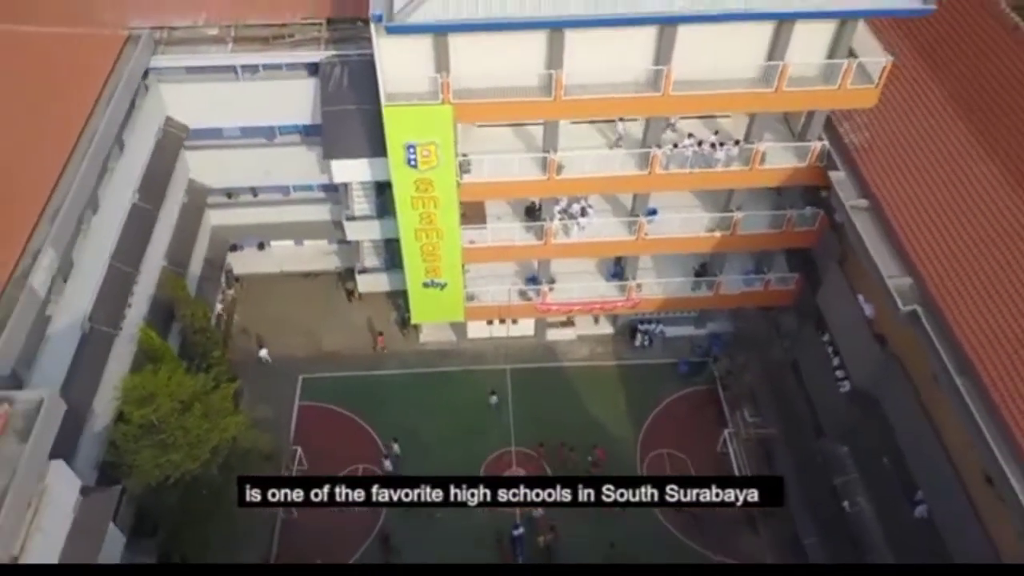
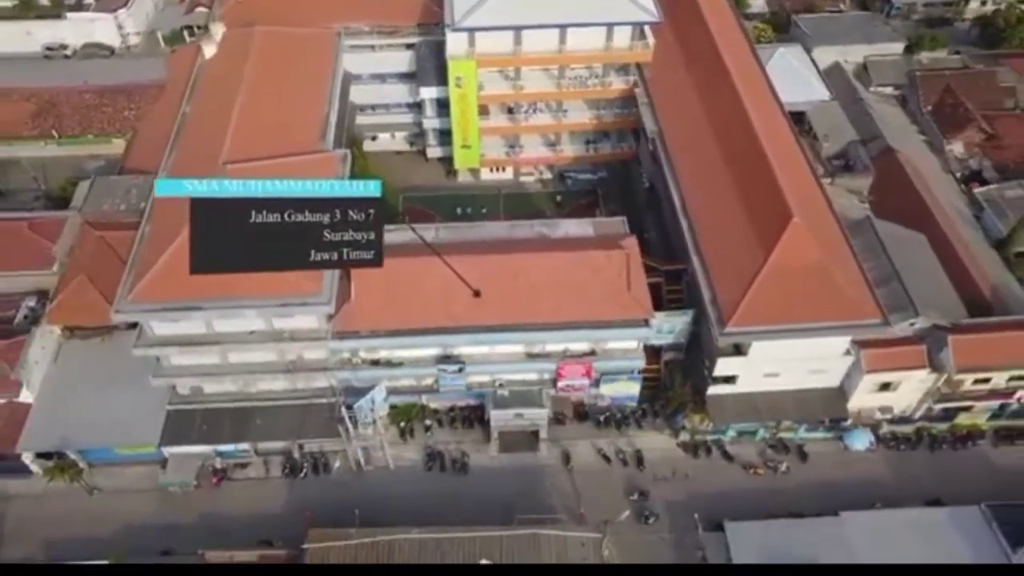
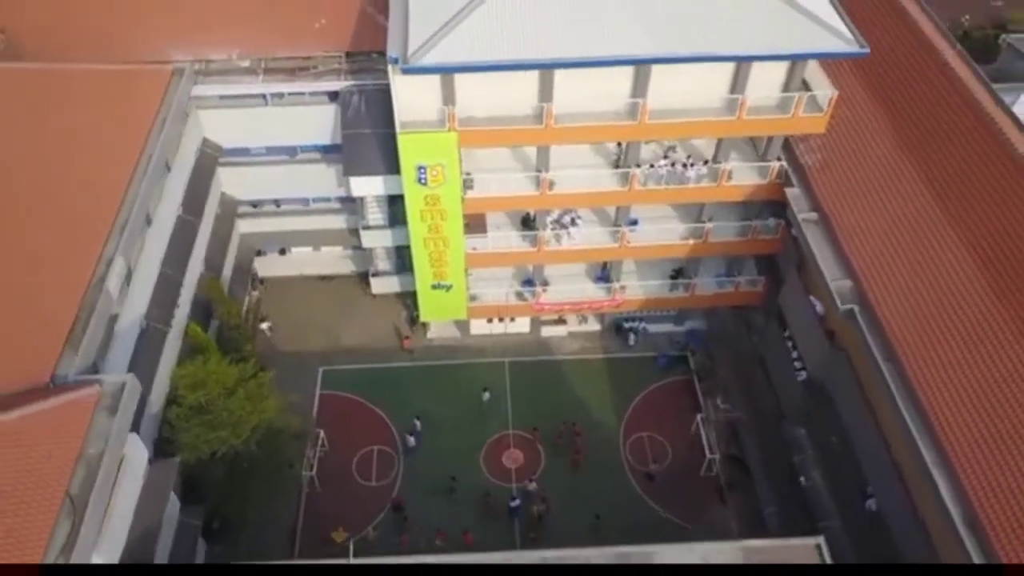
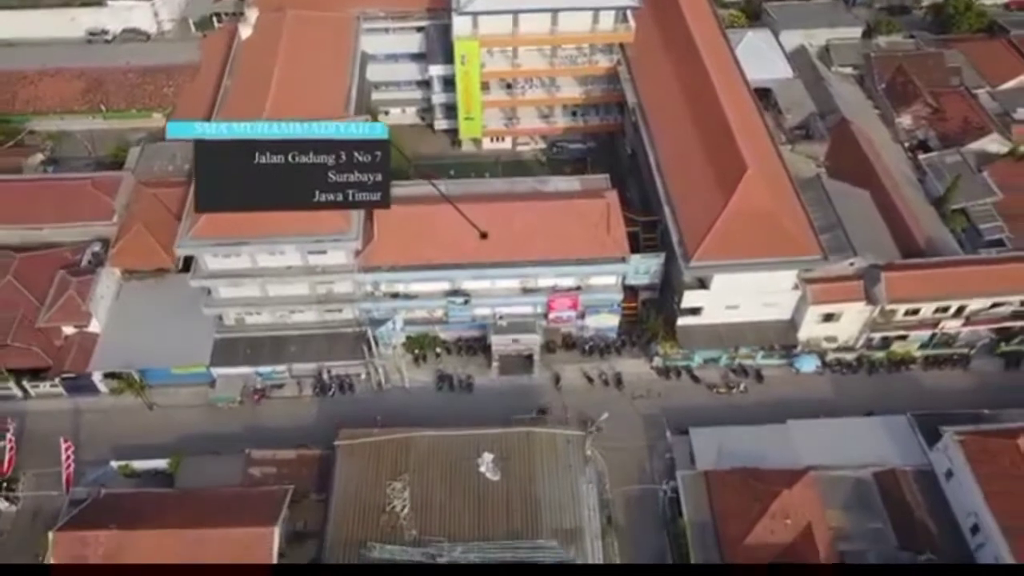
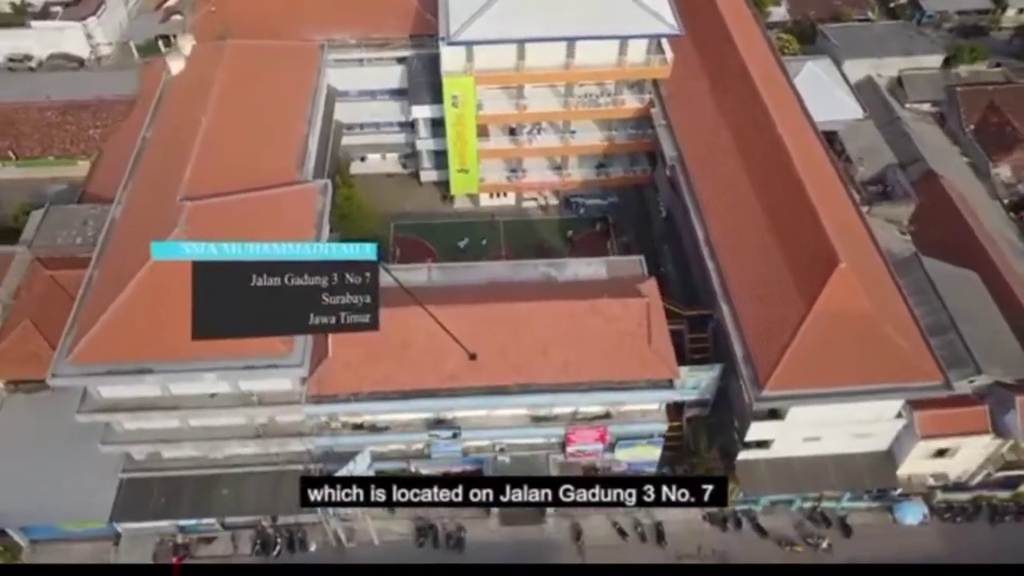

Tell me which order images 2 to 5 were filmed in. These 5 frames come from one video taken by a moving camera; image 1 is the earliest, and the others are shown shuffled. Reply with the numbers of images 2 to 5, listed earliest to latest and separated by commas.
3, 5, 2, 4
